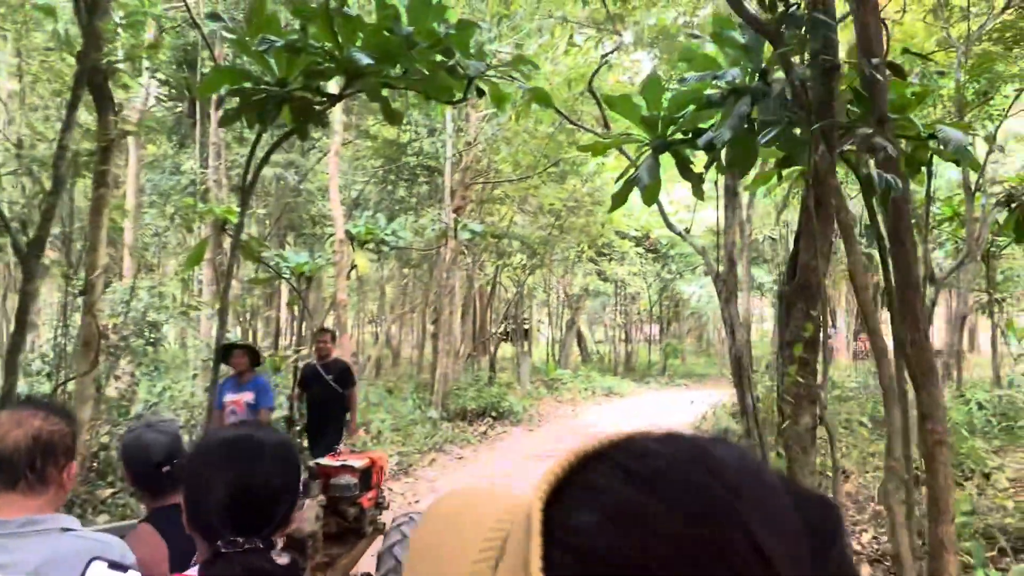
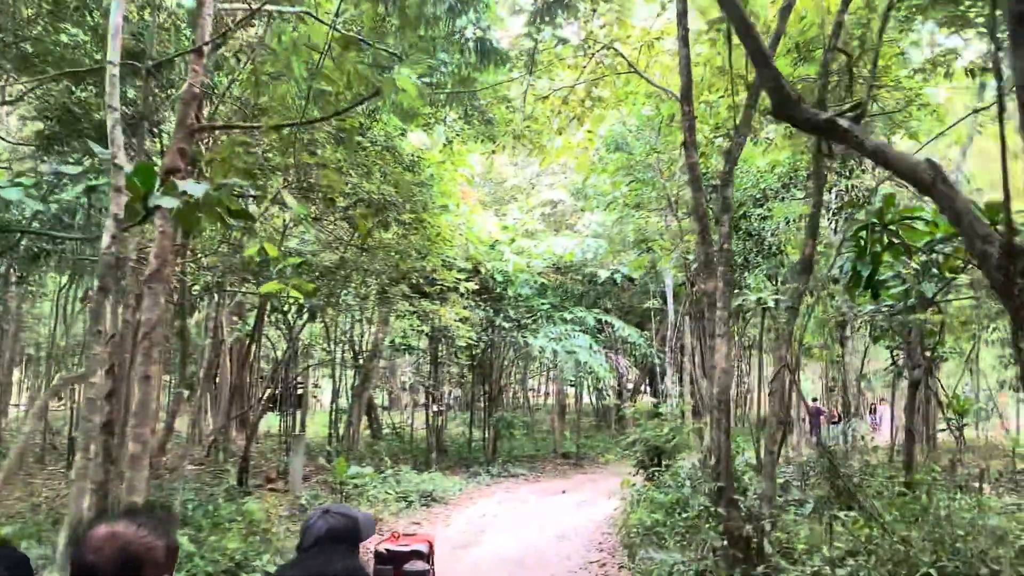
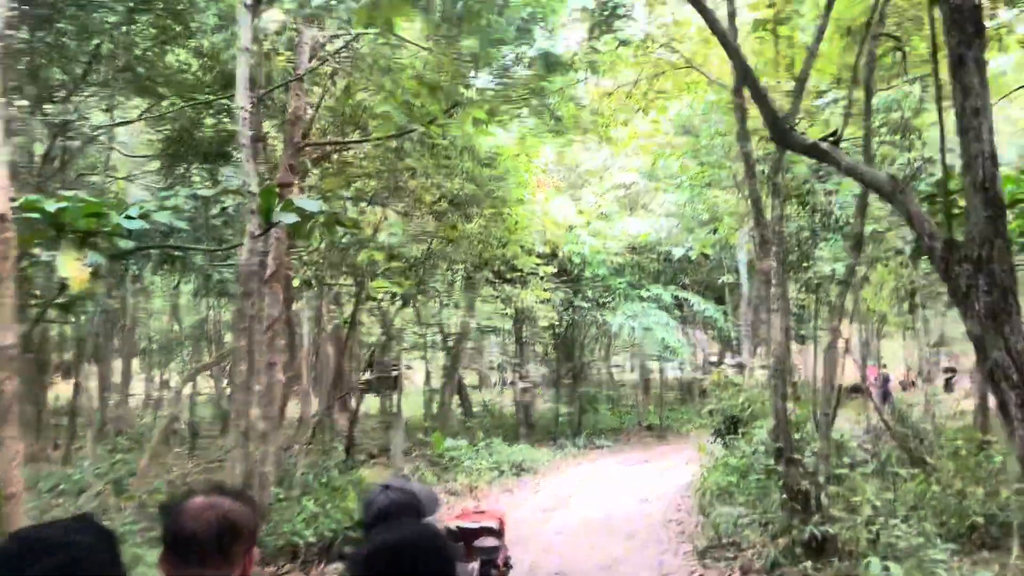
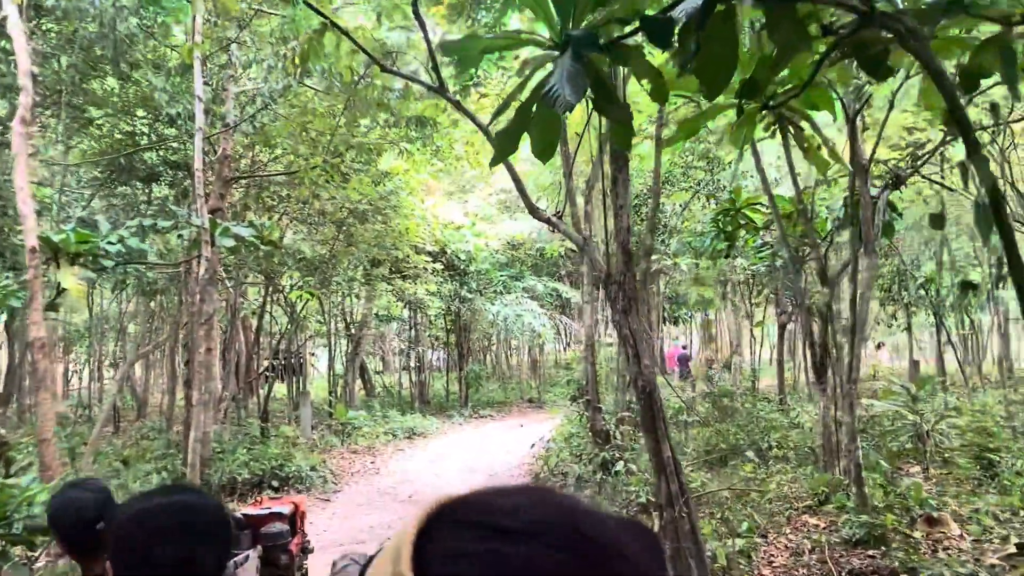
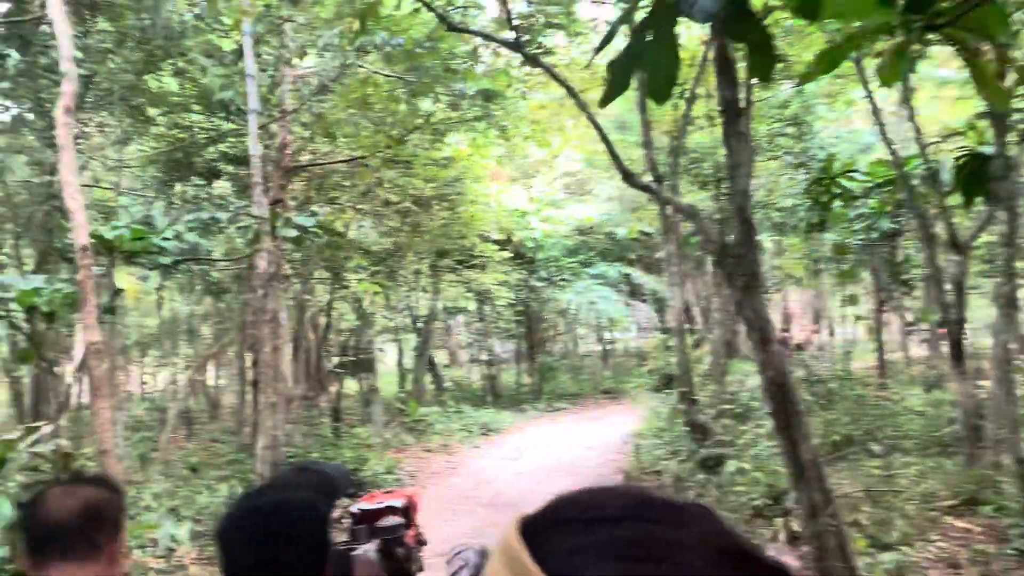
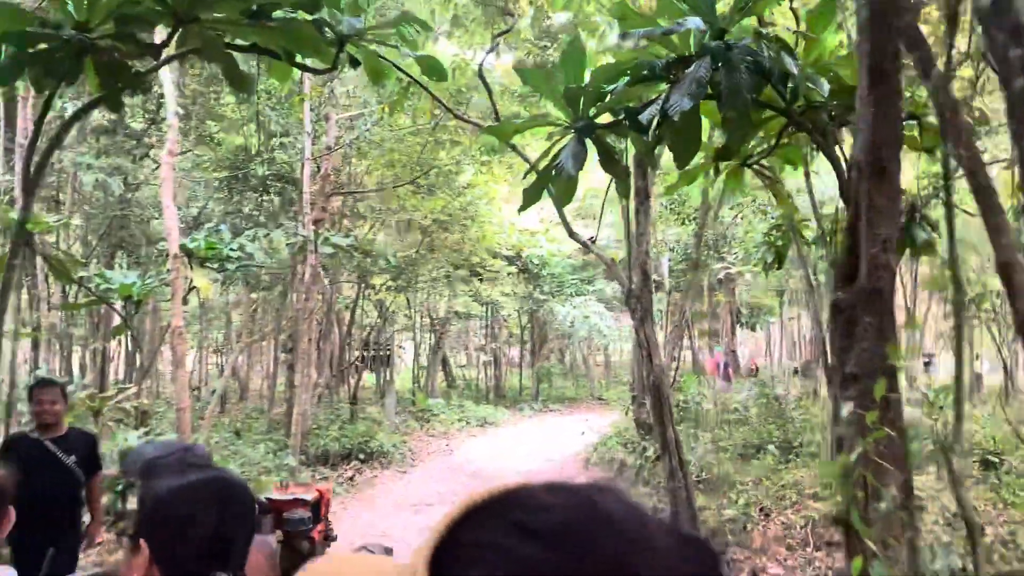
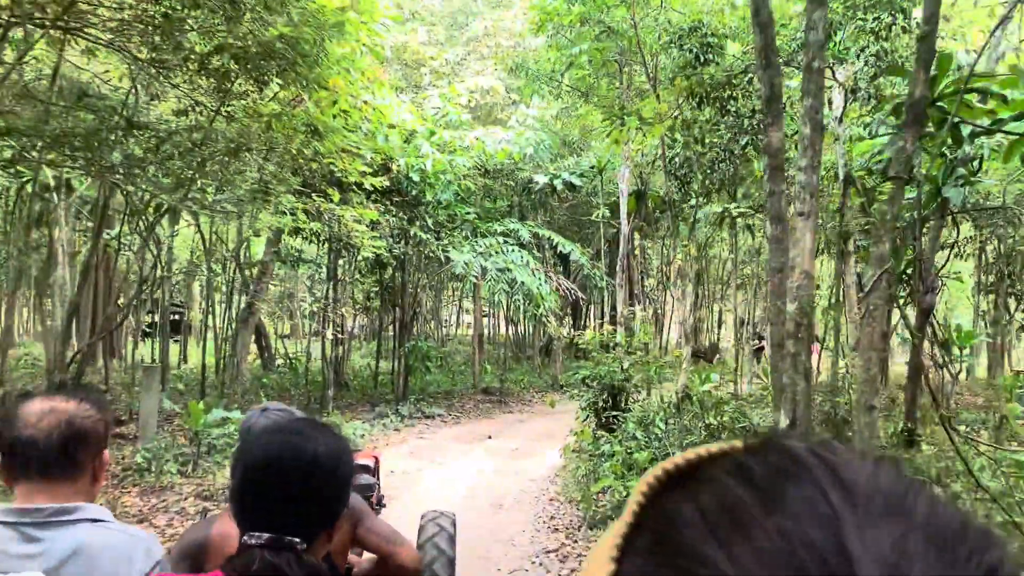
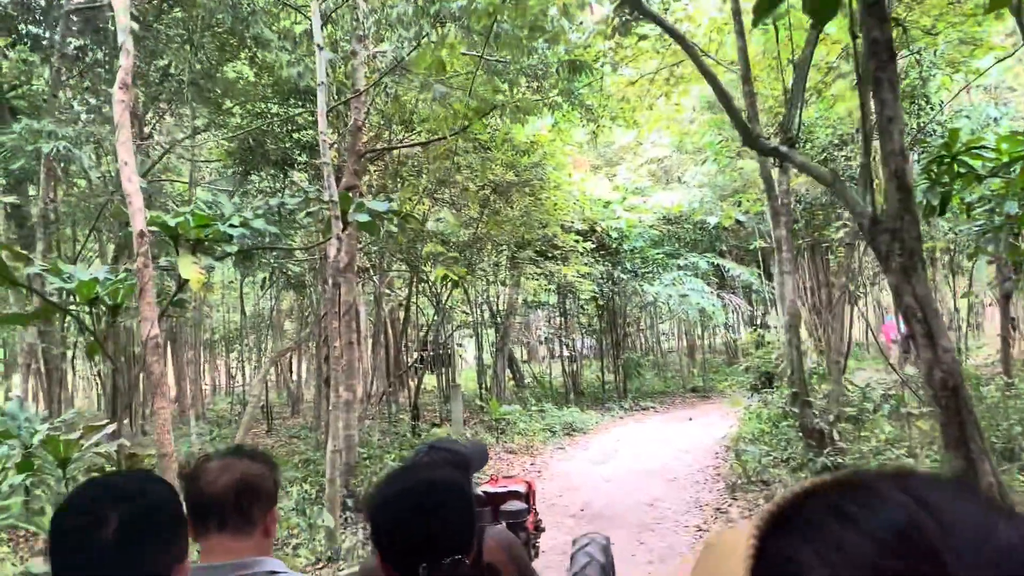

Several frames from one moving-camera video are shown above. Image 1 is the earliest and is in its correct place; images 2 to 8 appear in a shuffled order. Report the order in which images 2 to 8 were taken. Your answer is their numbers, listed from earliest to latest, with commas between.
6, 4, 5, 8, 3, 2, 7
